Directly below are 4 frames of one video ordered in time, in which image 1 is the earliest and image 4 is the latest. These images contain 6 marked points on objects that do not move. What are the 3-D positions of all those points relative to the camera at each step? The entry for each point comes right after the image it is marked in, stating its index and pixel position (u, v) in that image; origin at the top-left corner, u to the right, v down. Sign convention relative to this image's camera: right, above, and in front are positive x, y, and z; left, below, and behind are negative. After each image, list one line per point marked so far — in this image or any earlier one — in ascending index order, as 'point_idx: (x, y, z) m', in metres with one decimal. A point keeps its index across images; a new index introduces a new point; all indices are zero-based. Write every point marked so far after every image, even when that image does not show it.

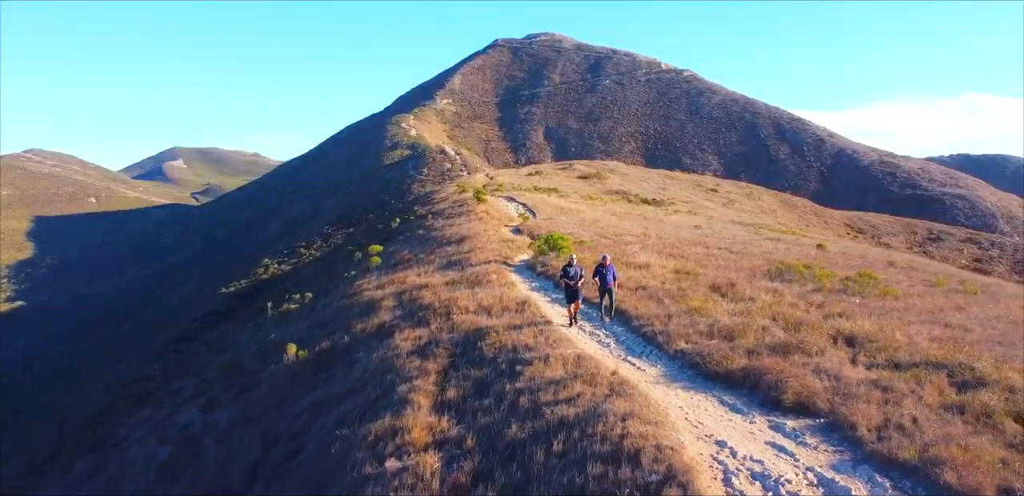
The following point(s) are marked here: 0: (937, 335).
0: (+5.6, -1.2, +7.2) m
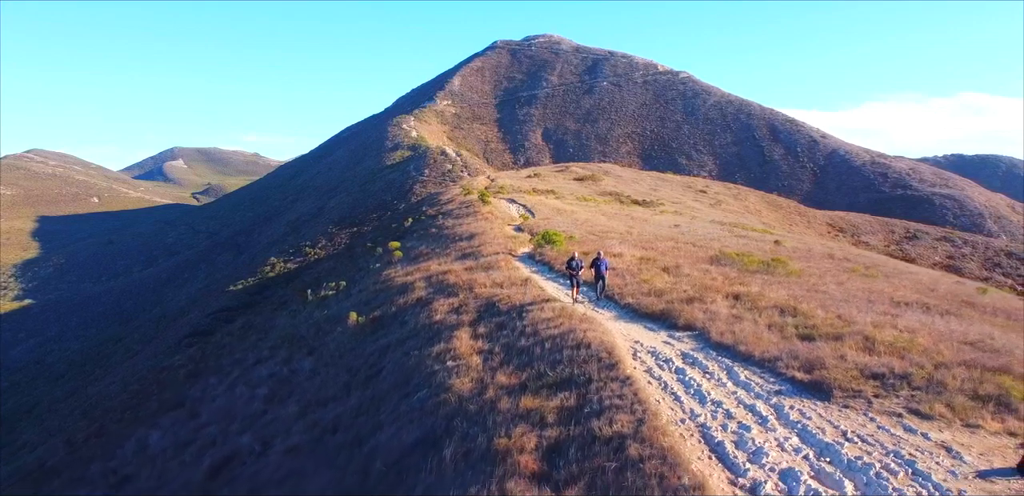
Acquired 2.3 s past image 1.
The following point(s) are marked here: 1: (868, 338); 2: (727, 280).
0: (+5.8, -0.9, +11.1) m
1: (+5.1, -1.3, +7.8) m
2: (+4.9, -0.7, +12.4) m
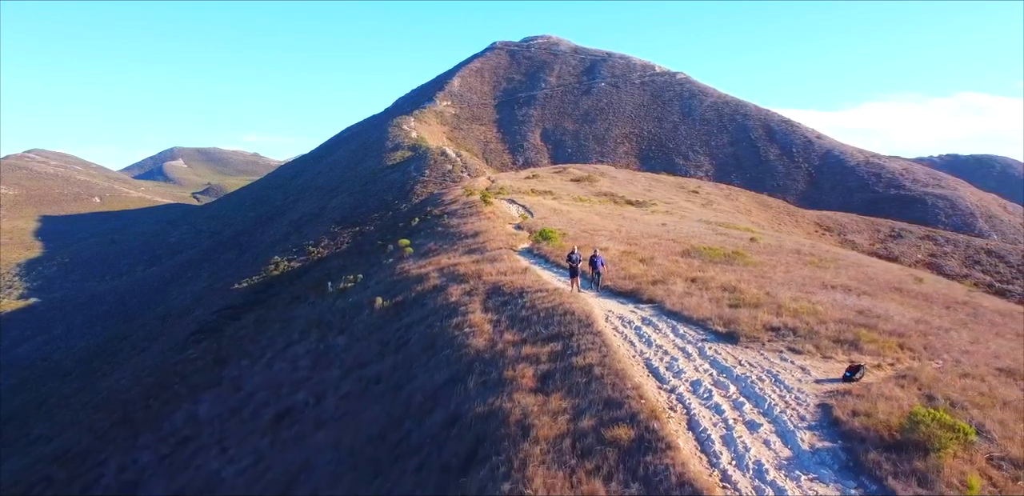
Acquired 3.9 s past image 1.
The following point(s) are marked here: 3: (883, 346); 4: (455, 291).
0: (+5.8, -0.8, +13.8) m
1: (+5.2, -1.1, +10.6) m
2: (+5.0, -0.6, +15.1) m
3: (+6.0, -1.6, +8.8) m
4: (-1.7, -1.3, +15.9) m
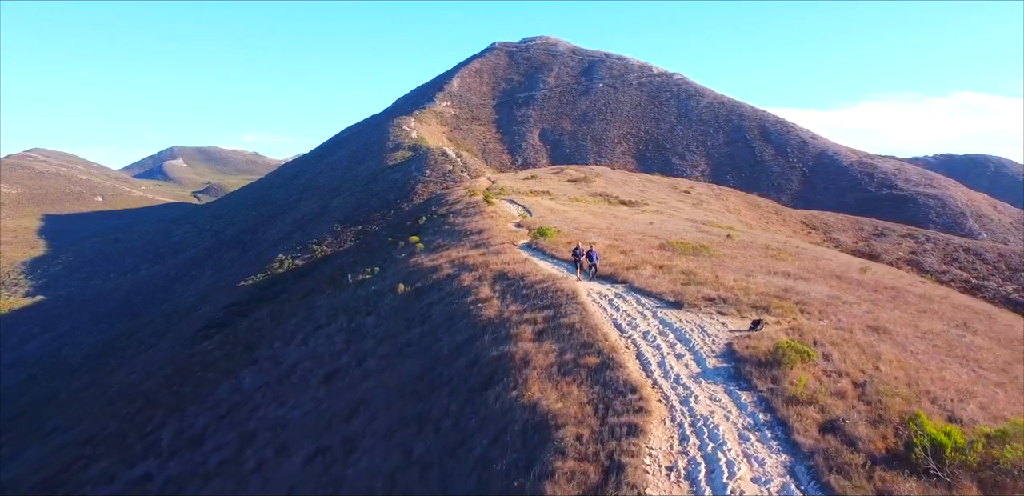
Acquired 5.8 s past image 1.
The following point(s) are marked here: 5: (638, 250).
0: (+5.9, -0.6, +17.1) m
1: (+5.3, -0.9, +13.8) m
2: (+5.0, -0.3, +18.4) m
3: (+6.1, -1.4, +12.1) m
4: (-1.6, -1.1, +19.1) m
5: (+4.6, -0.1, +19.8) m
